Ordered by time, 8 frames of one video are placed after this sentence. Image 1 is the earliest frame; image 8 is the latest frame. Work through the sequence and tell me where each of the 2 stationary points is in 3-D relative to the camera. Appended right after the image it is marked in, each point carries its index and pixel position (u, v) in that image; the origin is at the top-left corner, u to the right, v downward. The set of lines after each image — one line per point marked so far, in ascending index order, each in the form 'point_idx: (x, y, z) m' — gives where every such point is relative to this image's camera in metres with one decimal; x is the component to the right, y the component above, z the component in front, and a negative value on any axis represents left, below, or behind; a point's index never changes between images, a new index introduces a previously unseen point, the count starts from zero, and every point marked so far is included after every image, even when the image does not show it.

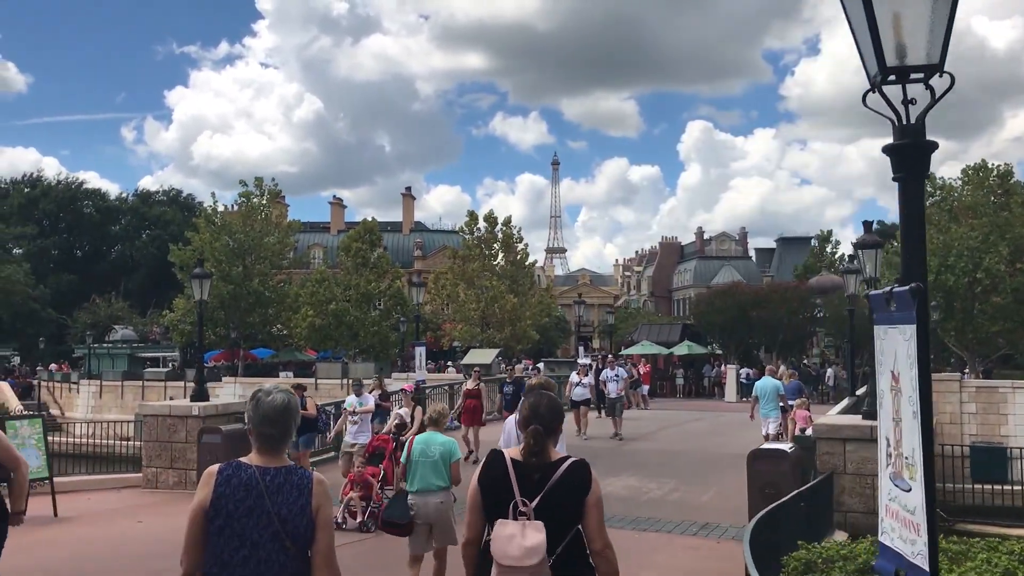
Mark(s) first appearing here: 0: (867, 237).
0: (+4.1, +0.6, +9.7) m
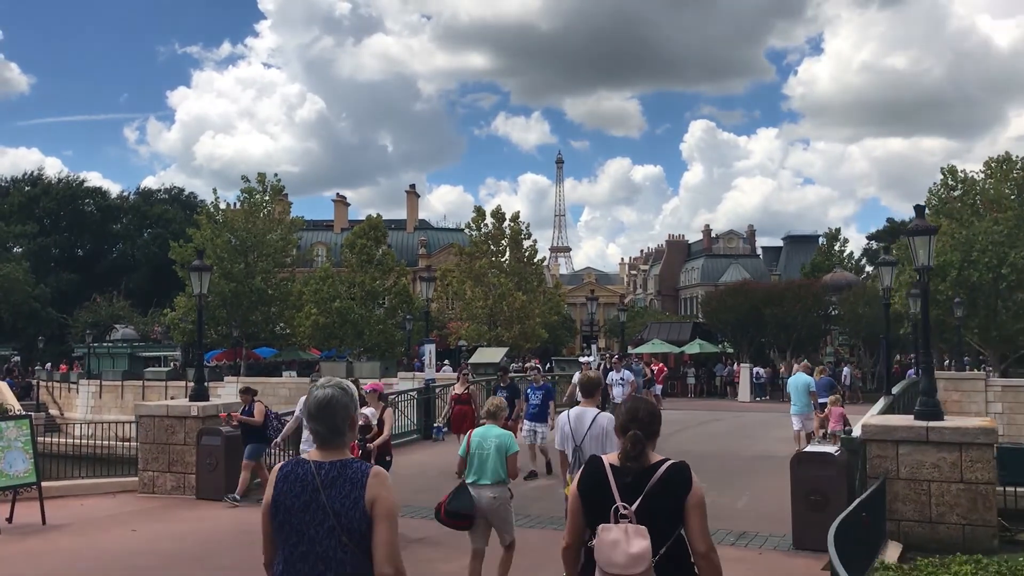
0: (+4.3, +0.7, +9.0) m
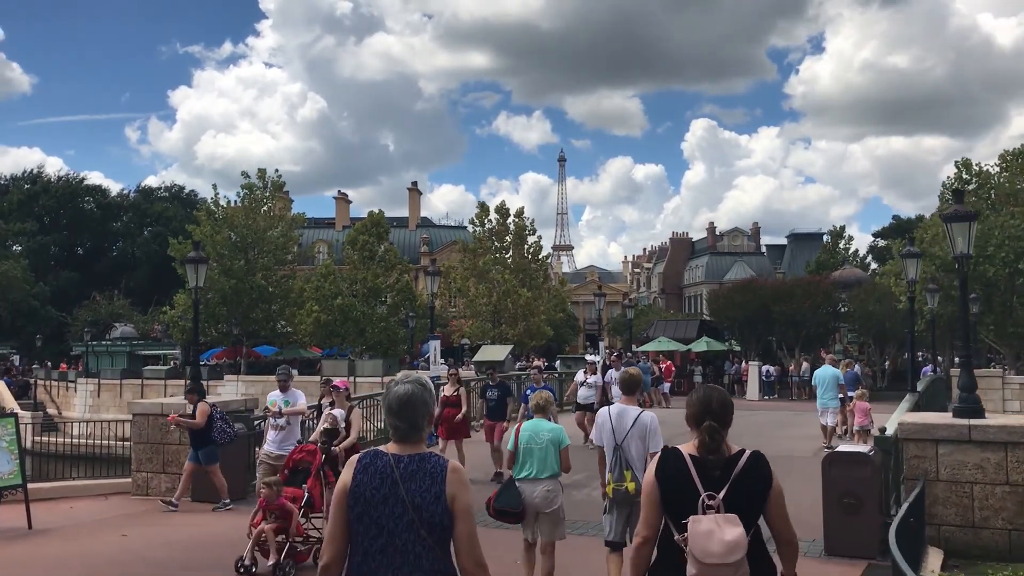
0: (+4.5, +0.8, +8.5) m
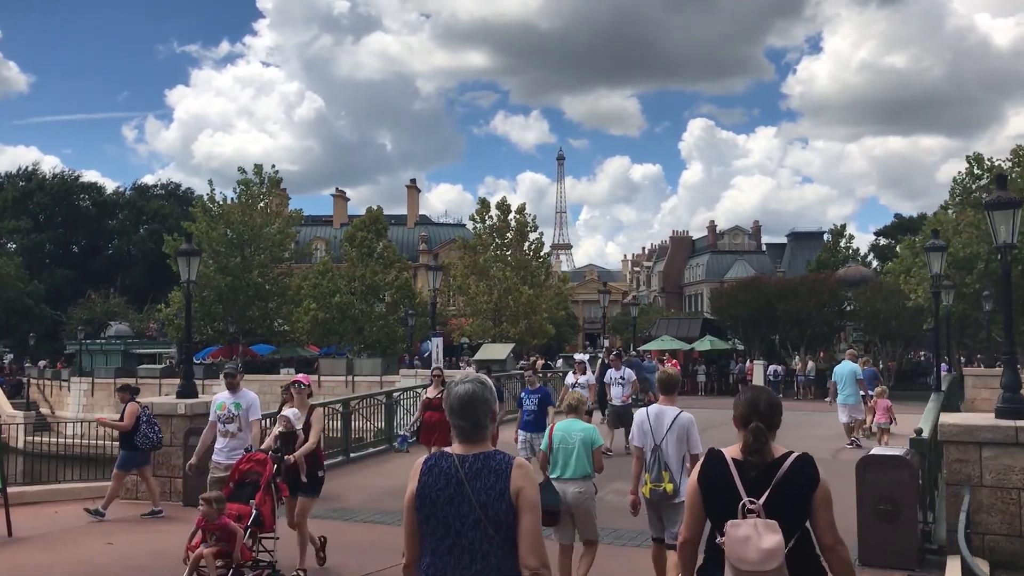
0: (+4.6, +0.9, +7.9) m
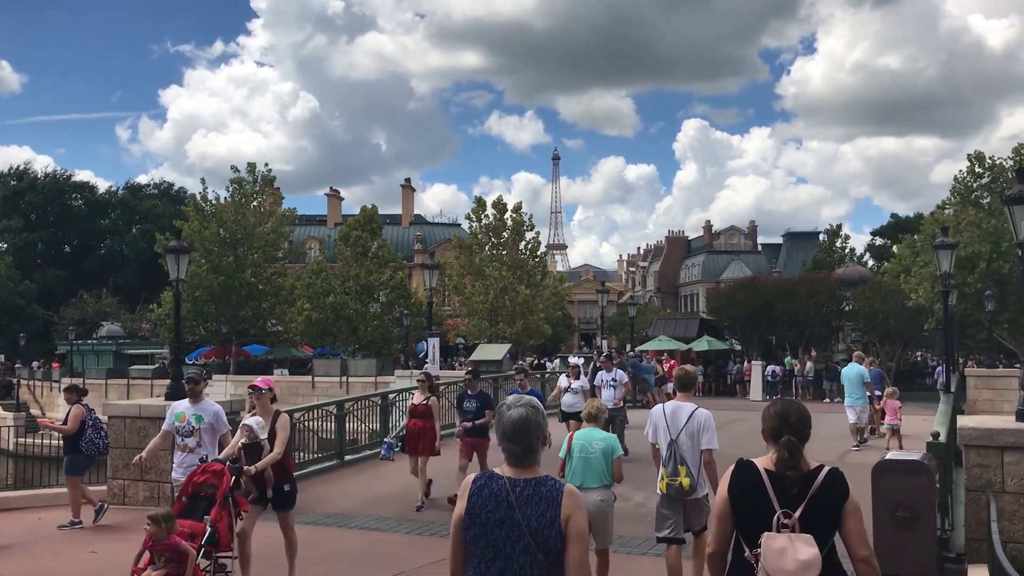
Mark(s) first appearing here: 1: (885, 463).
0: (+4.6, +0.9, +7.6) m
1: (+3.2, -1.5, +7.2) m
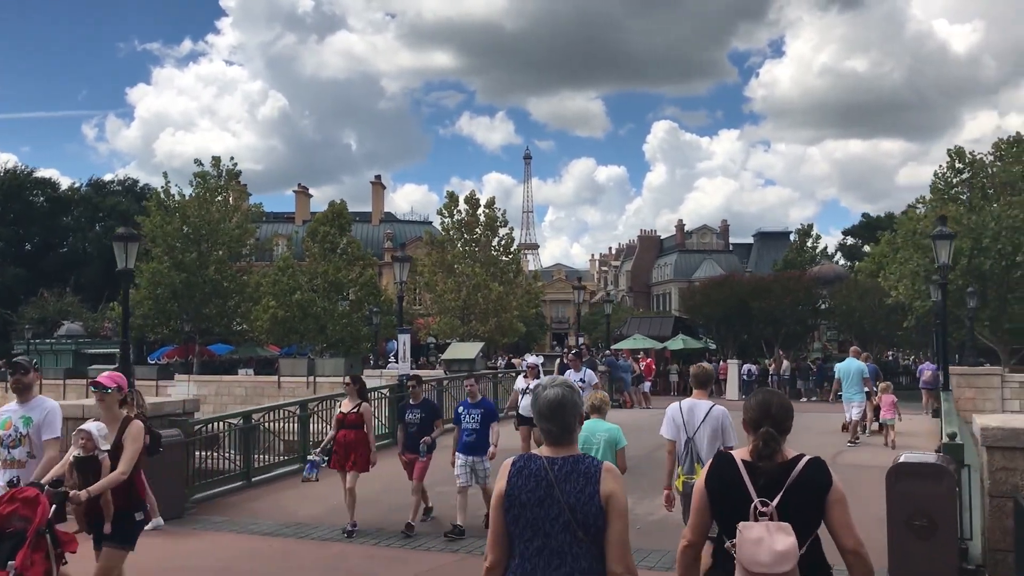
0: (+4.4, +1.0, +7.1) m
1: (+3.0, -1.4, +6.5) m
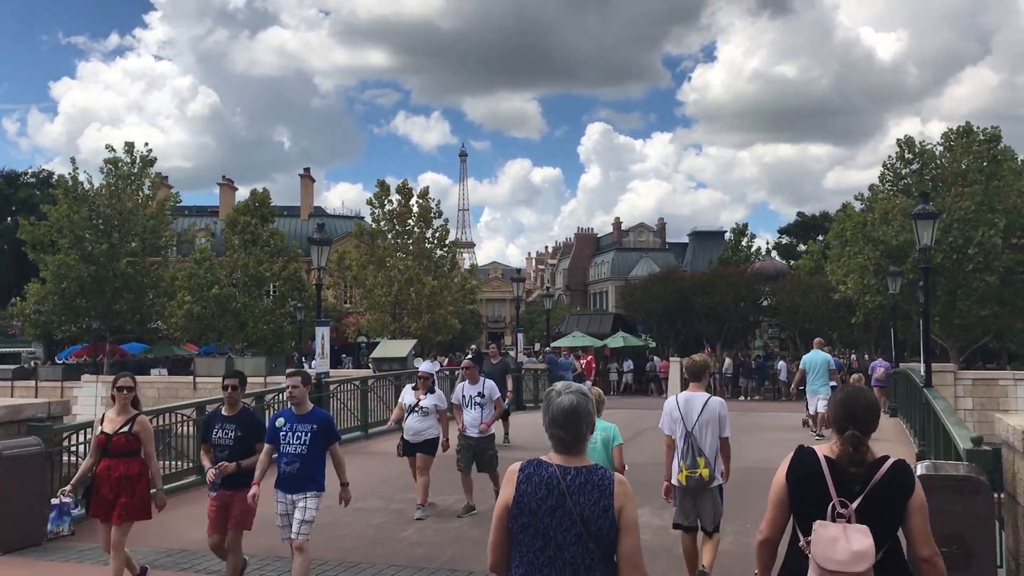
0: (+4.0, +1.2, +5.9) m
1: (+2.6, -1.2, +5.3) m
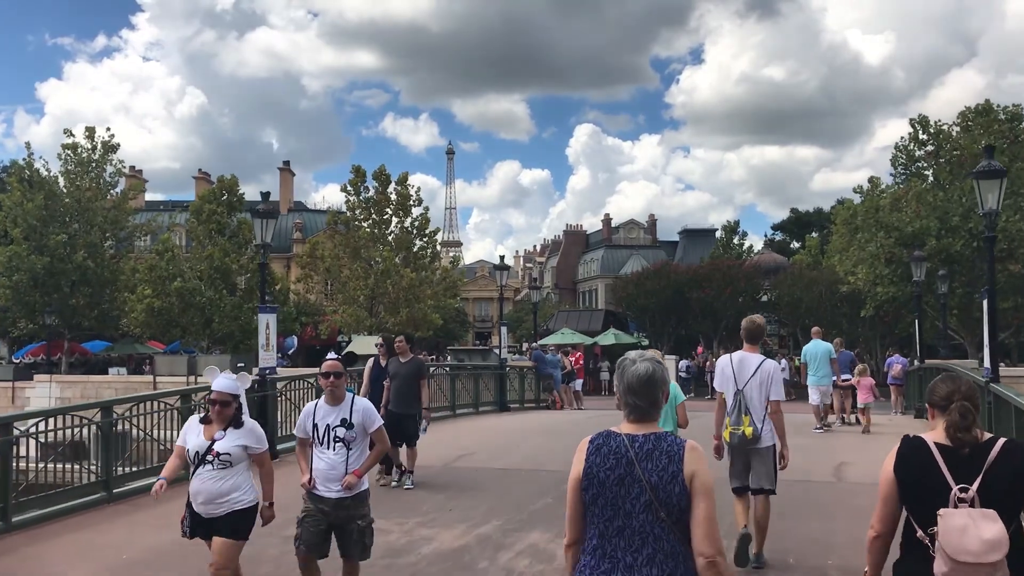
0: (+3.8, +1.4, +4.1) m
1: (+2.4, -0.9, +3.5) m
